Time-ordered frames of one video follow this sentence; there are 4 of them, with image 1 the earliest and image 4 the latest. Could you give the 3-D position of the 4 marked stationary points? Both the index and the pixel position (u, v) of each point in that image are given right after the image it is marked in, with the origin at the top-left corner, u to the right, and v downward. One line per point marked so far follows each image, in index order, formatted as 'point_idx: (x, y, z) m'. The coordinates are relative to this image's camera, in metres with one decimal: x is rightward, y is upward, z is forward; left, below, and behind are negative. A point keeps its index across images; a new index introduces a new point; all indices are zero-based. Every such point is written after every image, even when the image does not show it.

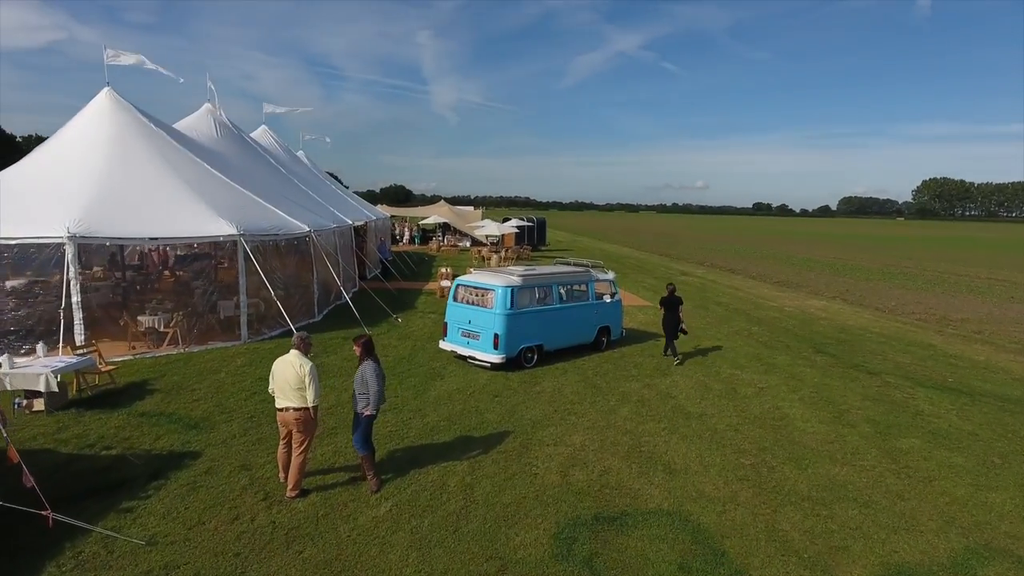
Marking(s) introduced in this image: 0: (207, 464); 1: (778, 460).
0: (-3.3, -1.9, +6.8) m
1: (+3.0, -2.0, +7.3) m
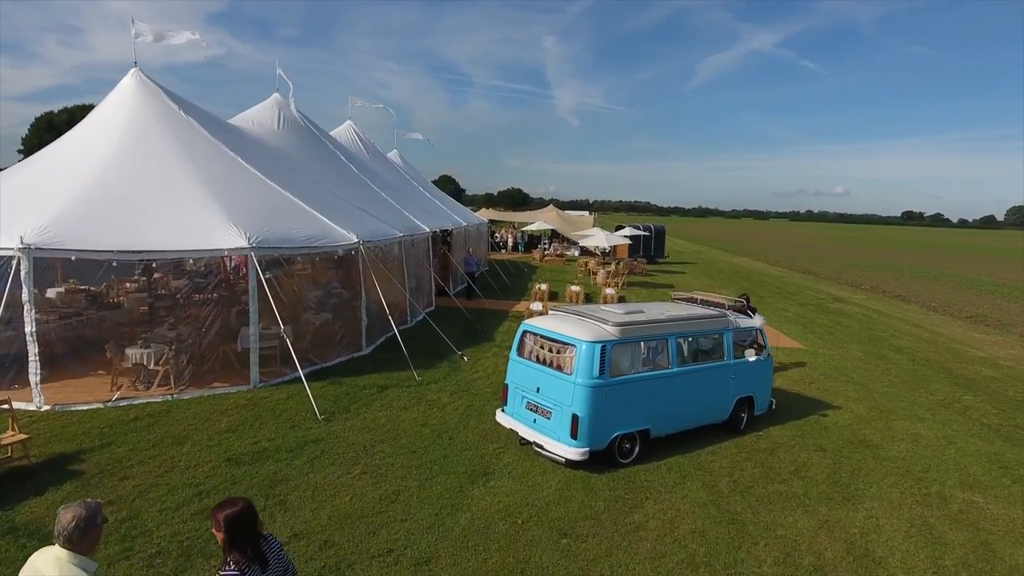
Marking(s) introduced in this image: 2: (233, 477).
0: (-3.0, -2.3, +3.6) m
1: (+3.3, -2.7, +3.0) m
2: (-2.9, -1.9, +6.6) m
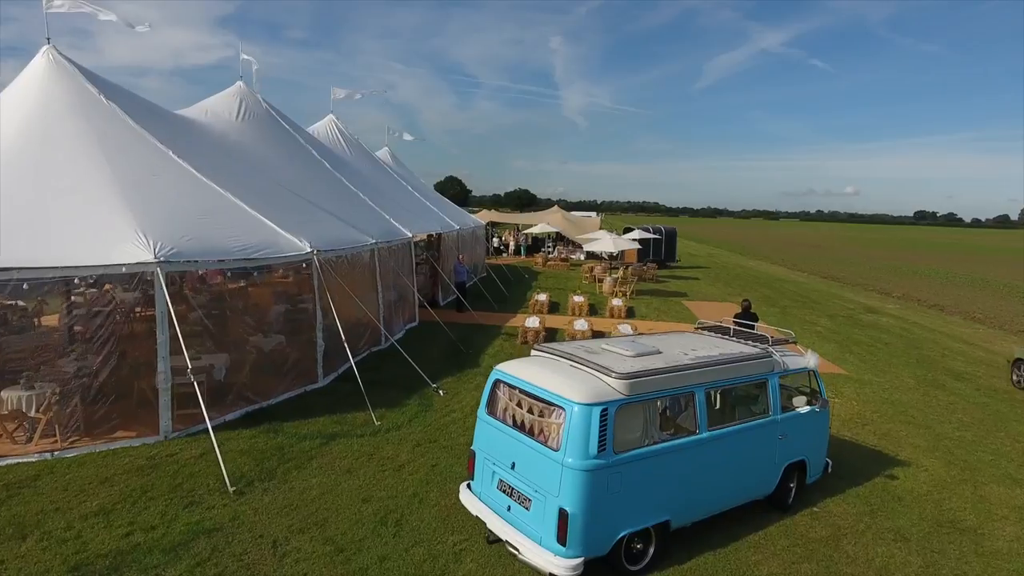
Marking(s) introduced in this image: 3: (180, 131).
0: (-3.3, -2.6, +1.6) m
1: (+3.0, -2.9, +0.9) m
2: (-3.2, -2.2, +4.6) m
3: (-6.1, +2.9, +11.8) m
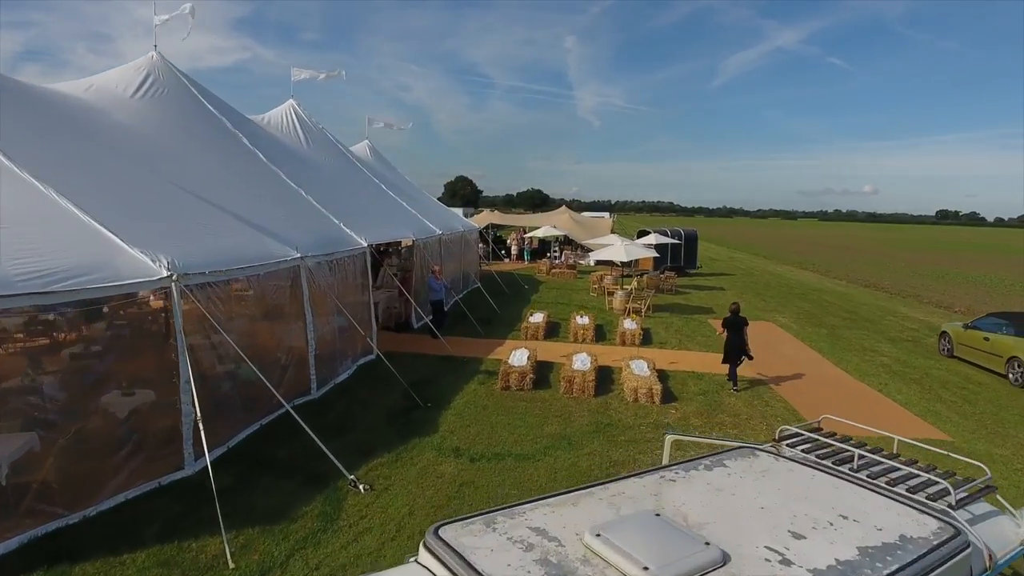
0: (-3.9, -3.0, -1.6) m
1: (+2.3, -3.4, -2.5) m
2: (-3.7, -2.7, +1.4) m
3: (-6.5, +2.5, +8.6) m
